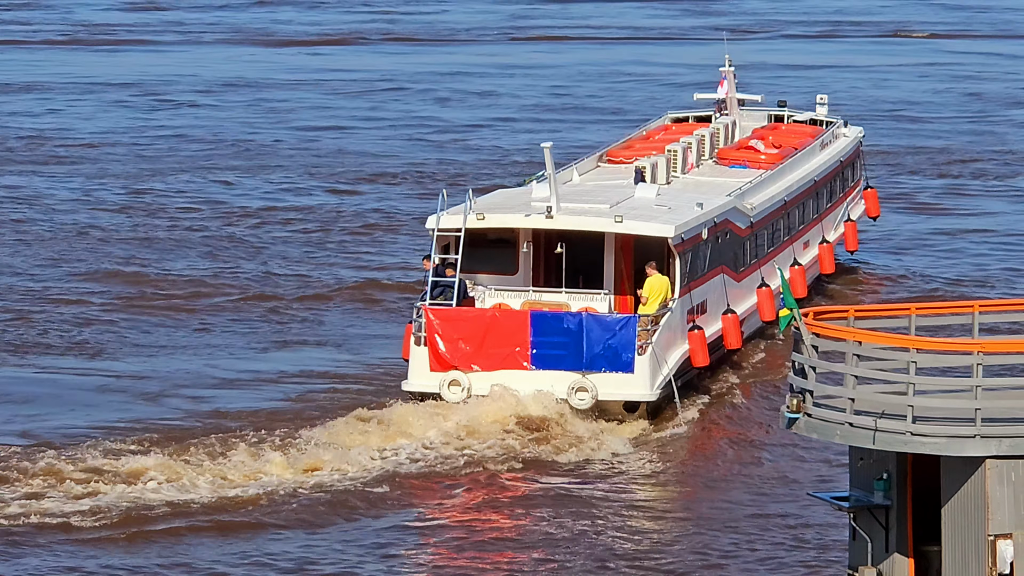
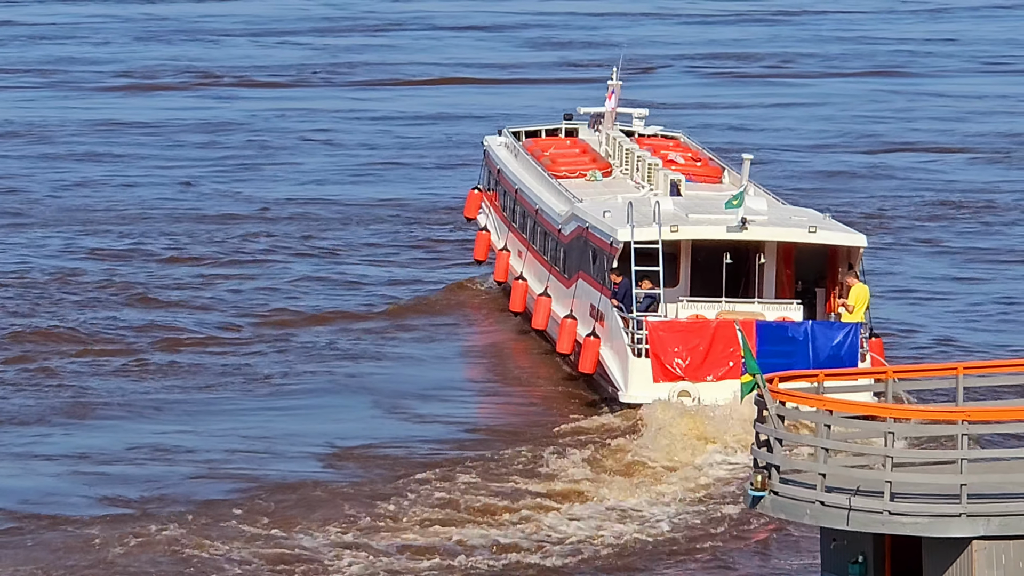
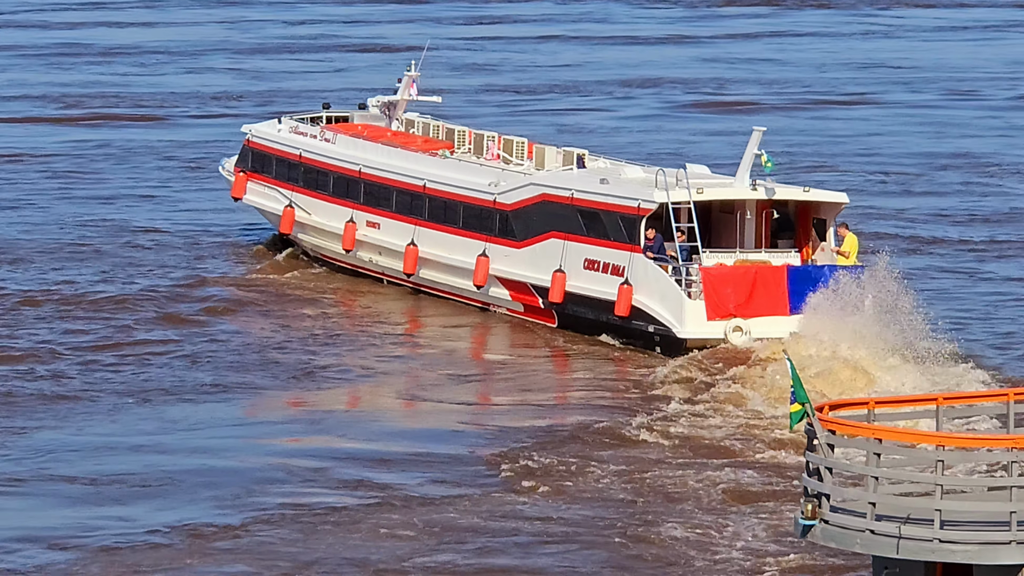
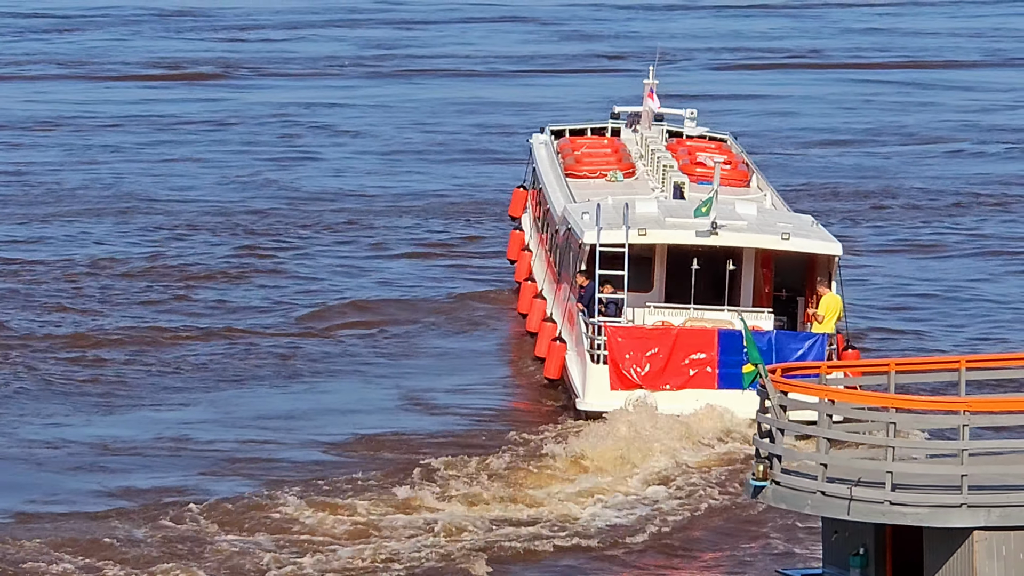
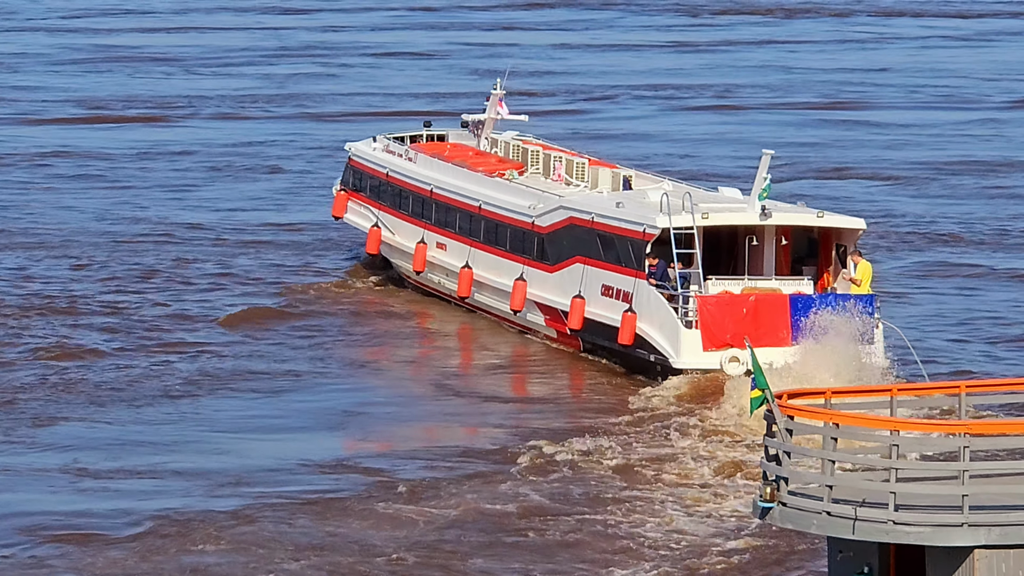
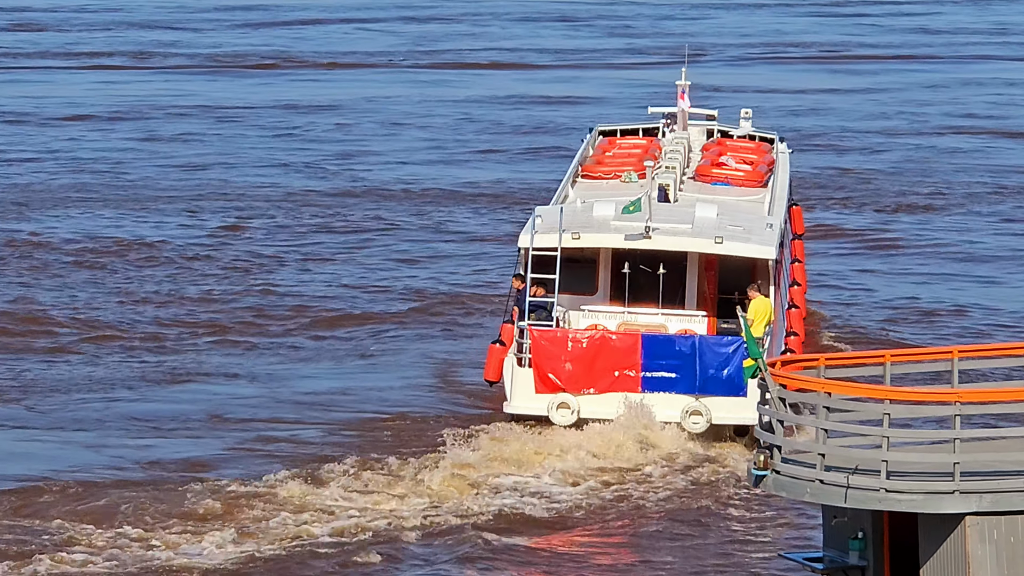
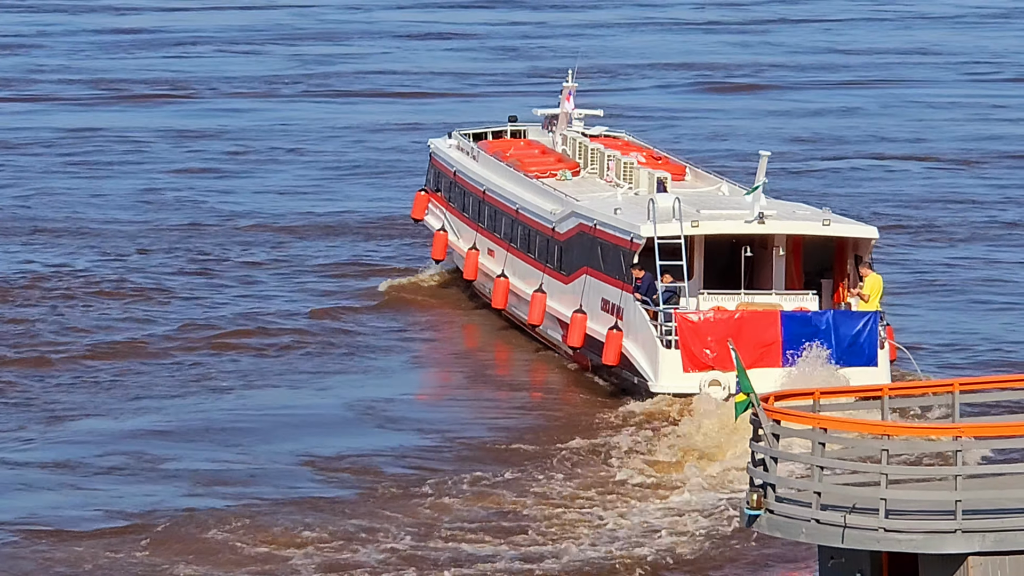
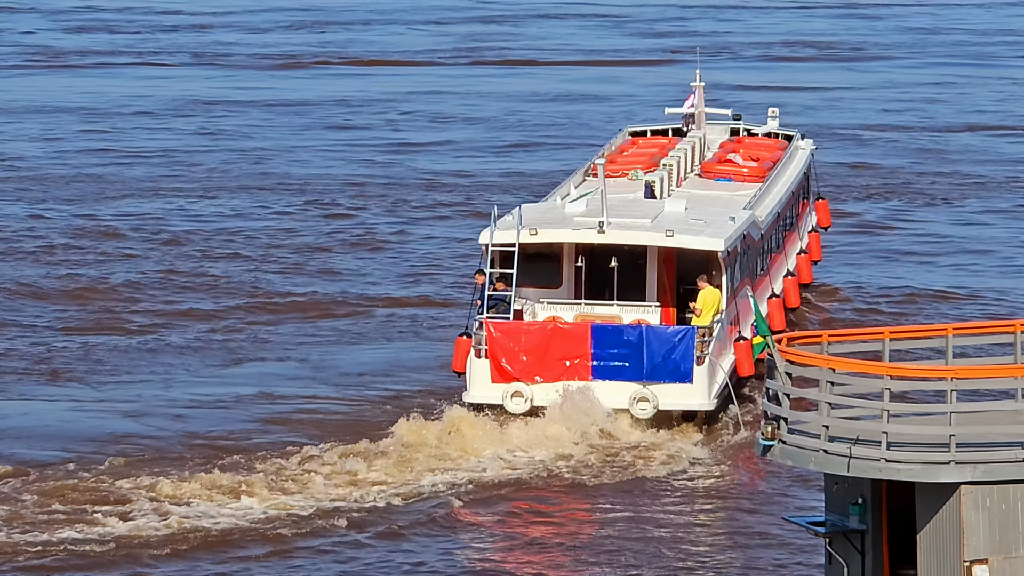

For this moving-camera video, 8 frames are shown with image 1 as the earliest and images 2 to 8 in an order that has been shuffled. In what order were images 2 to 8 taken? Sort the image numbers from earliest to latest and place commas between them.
8, 6, 4, 2, 7, 5, 3
